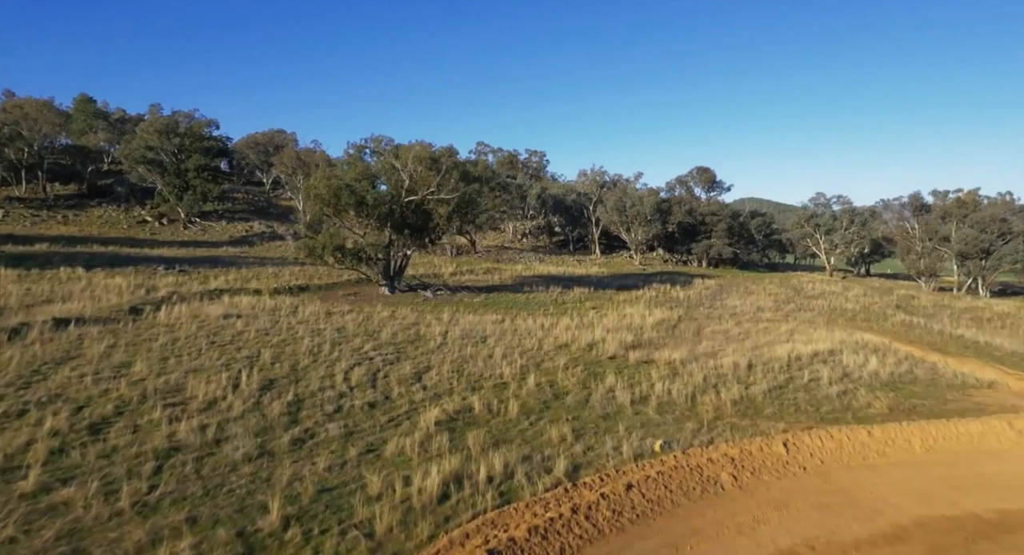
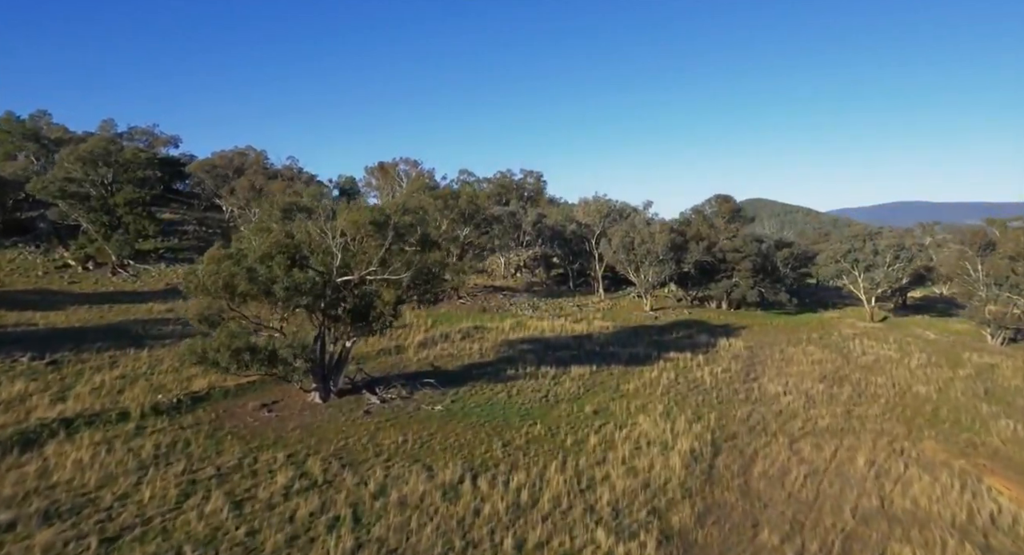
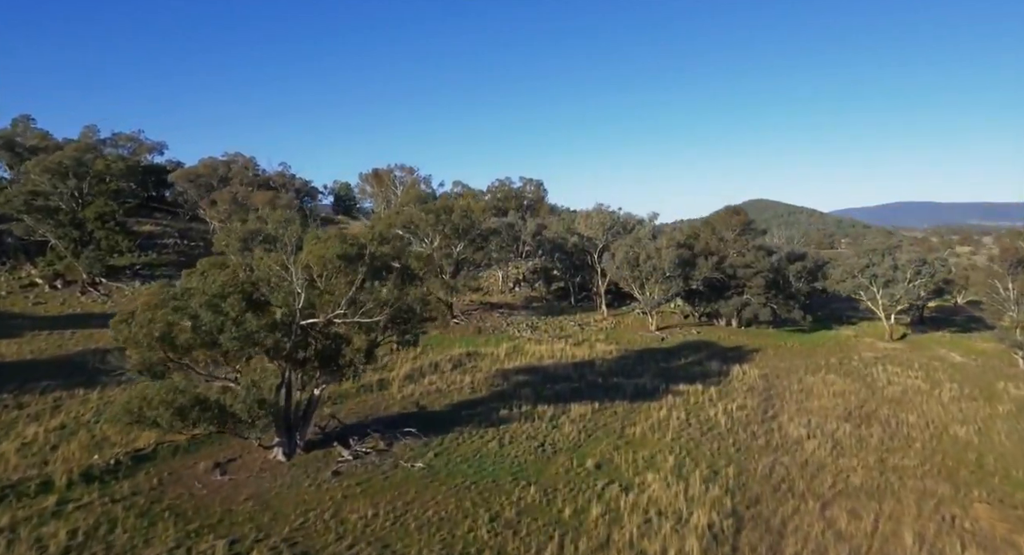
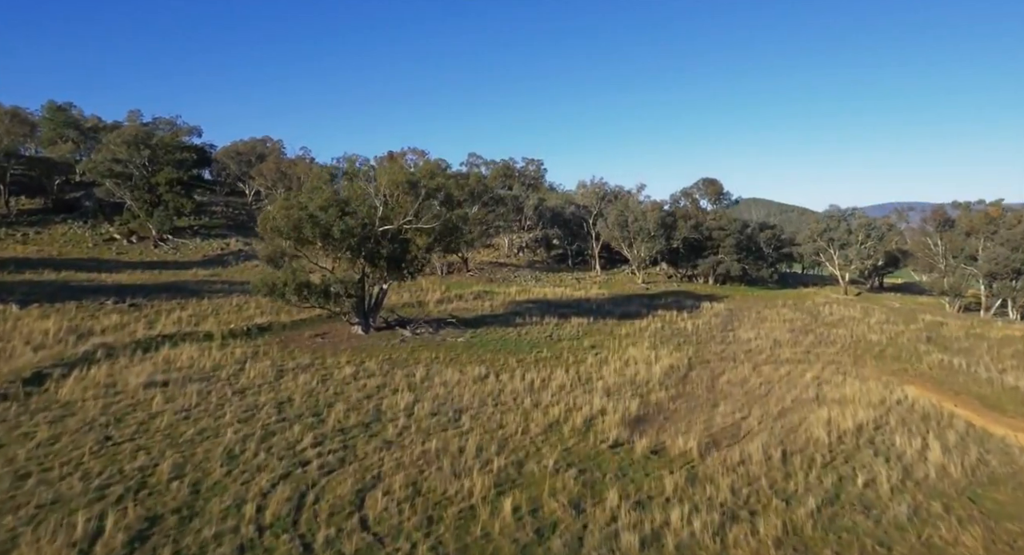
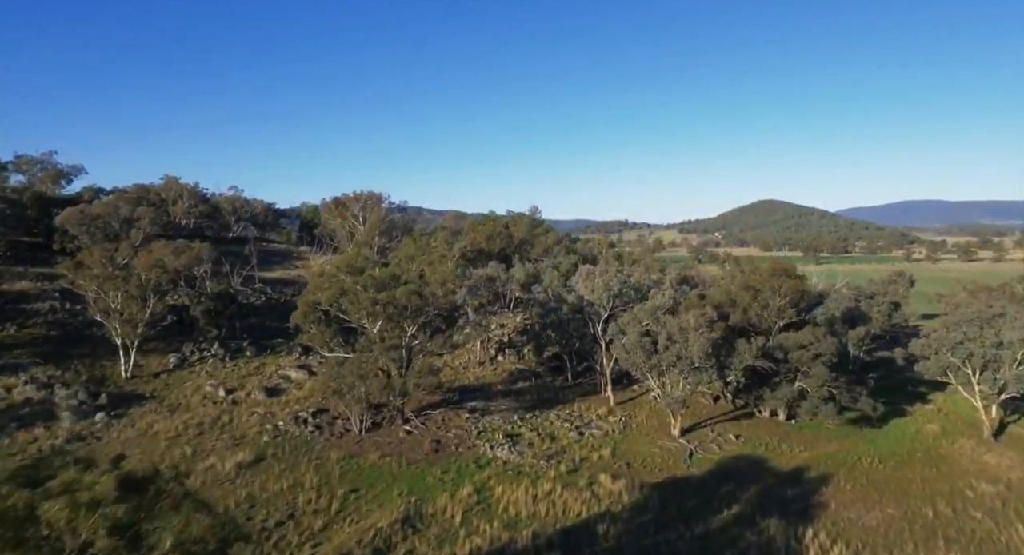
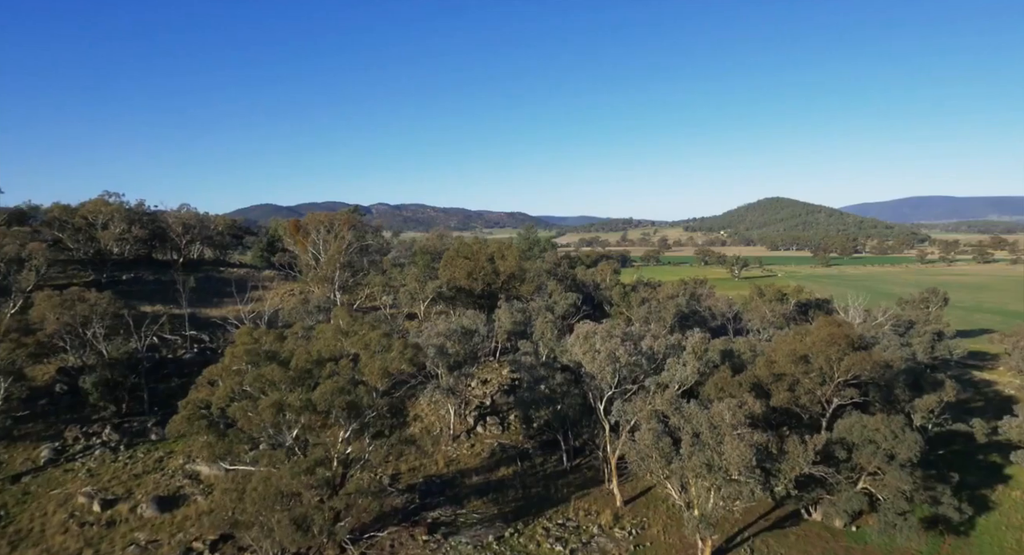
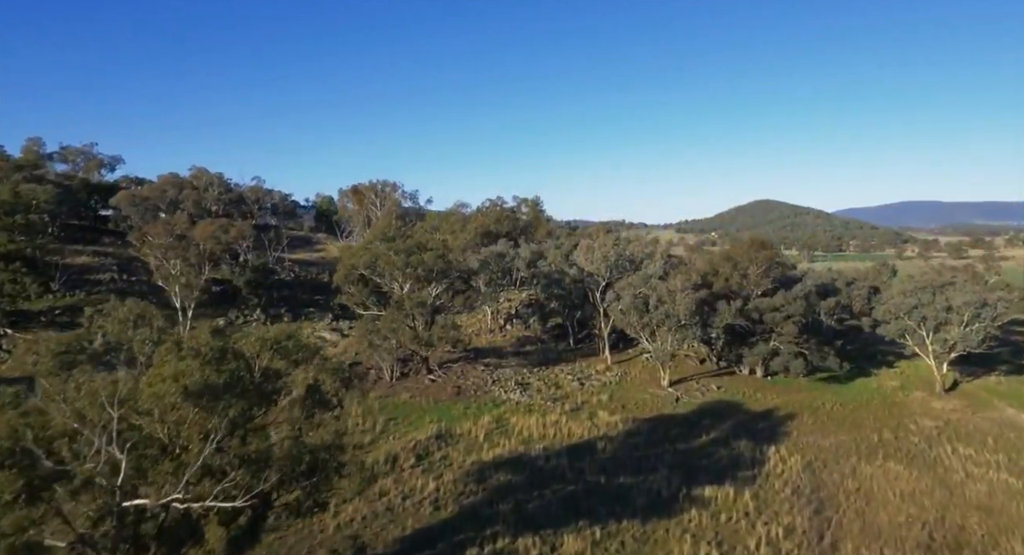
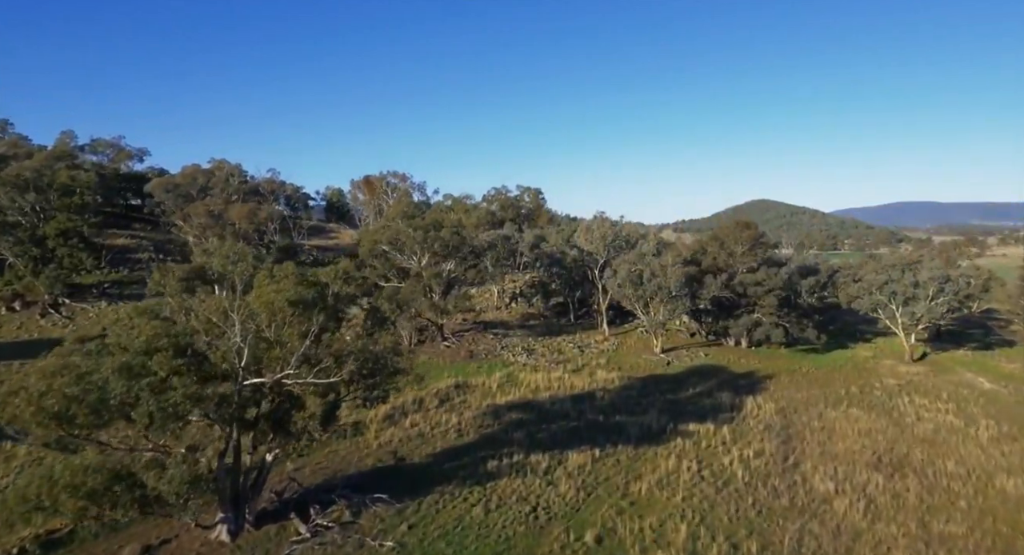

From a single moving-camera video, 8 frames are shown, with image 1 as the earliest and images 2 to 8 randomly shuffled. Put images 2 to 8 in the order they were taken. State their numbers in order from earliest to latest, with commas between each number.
4, 2, 3, 8, 7, 5, 6
